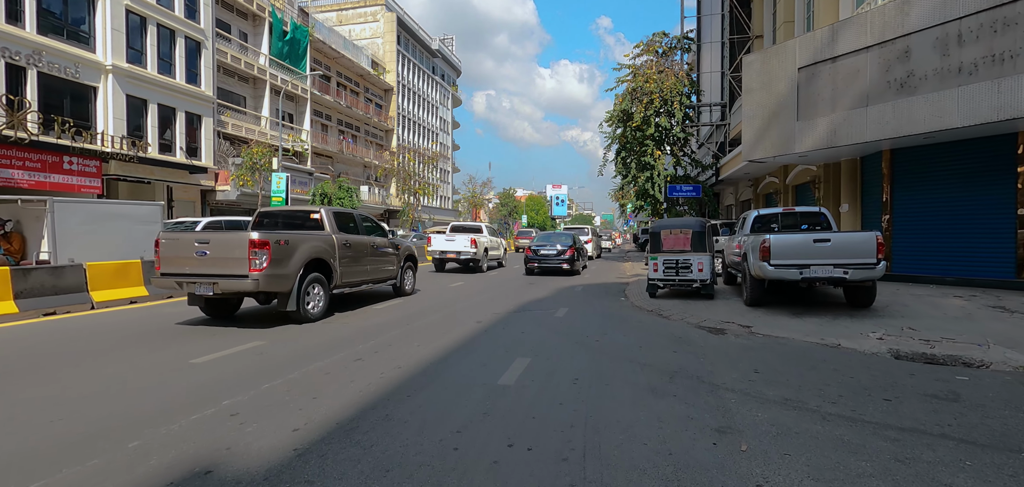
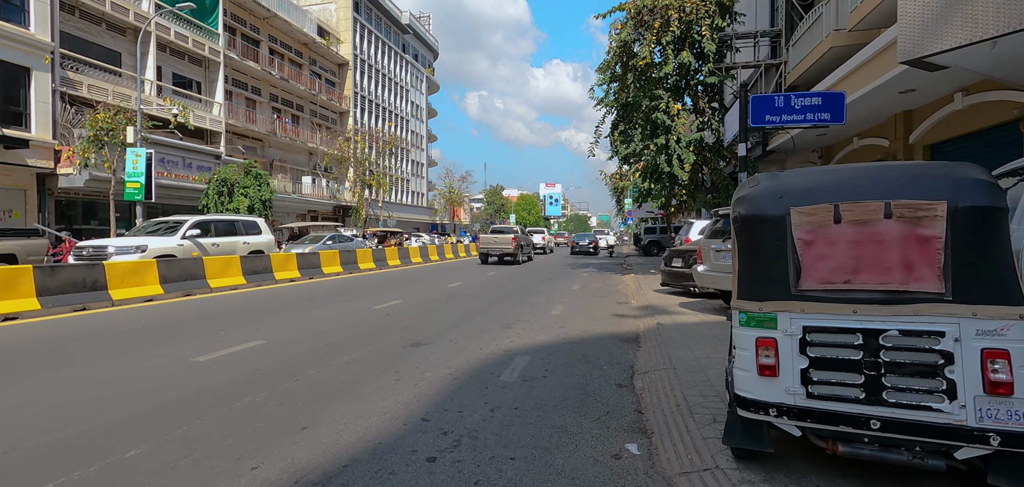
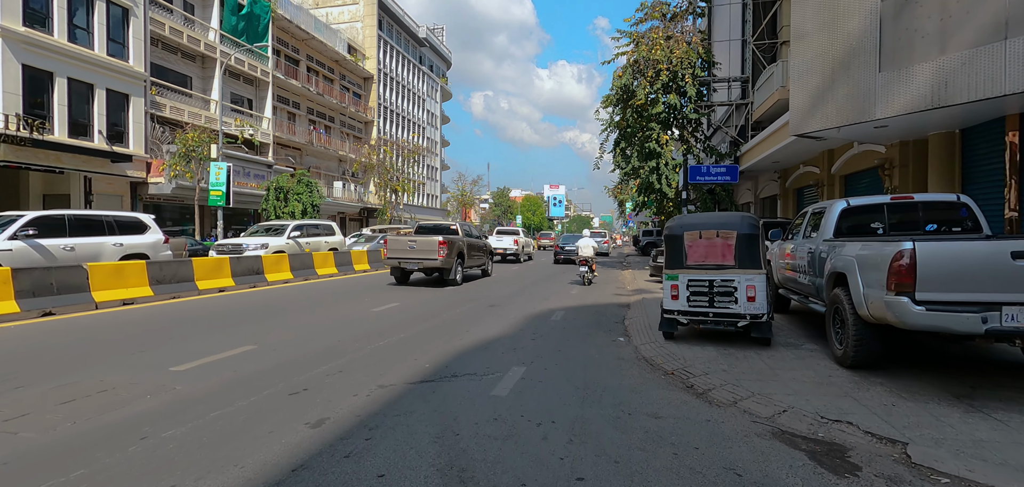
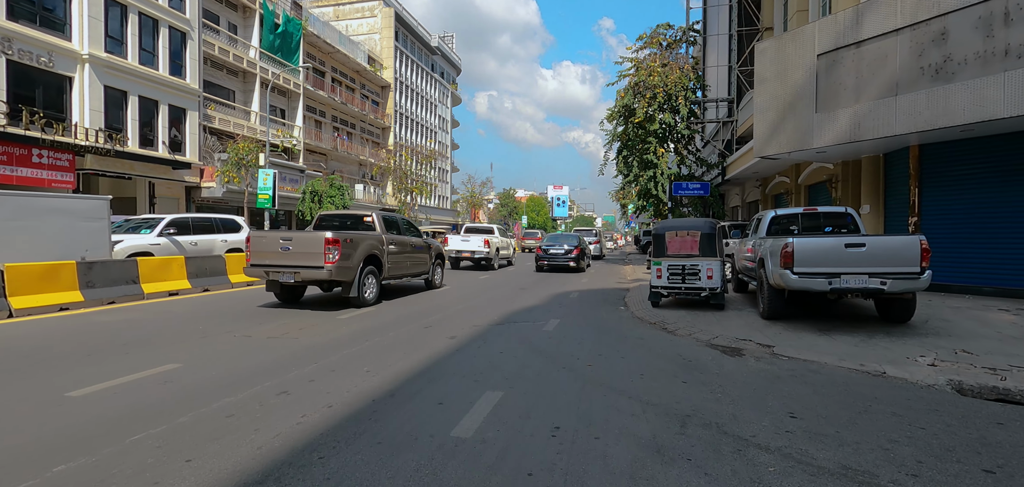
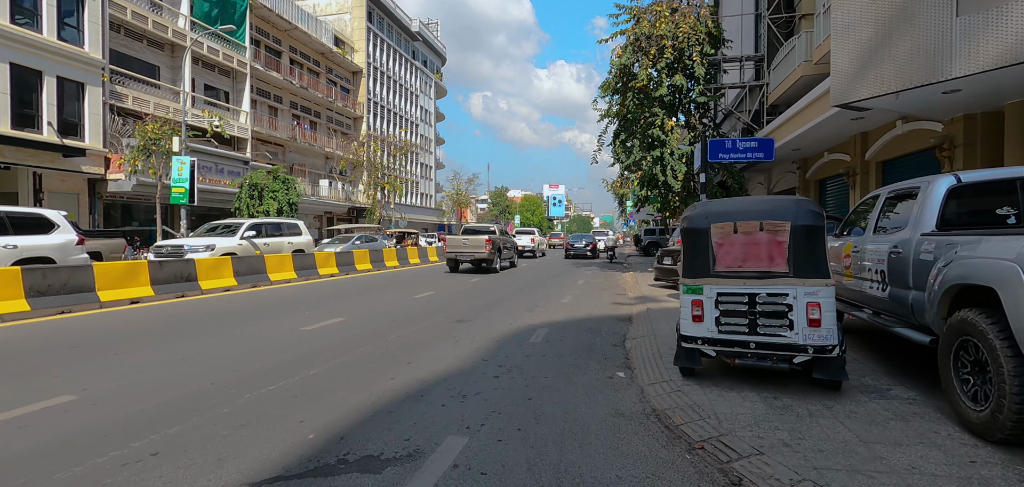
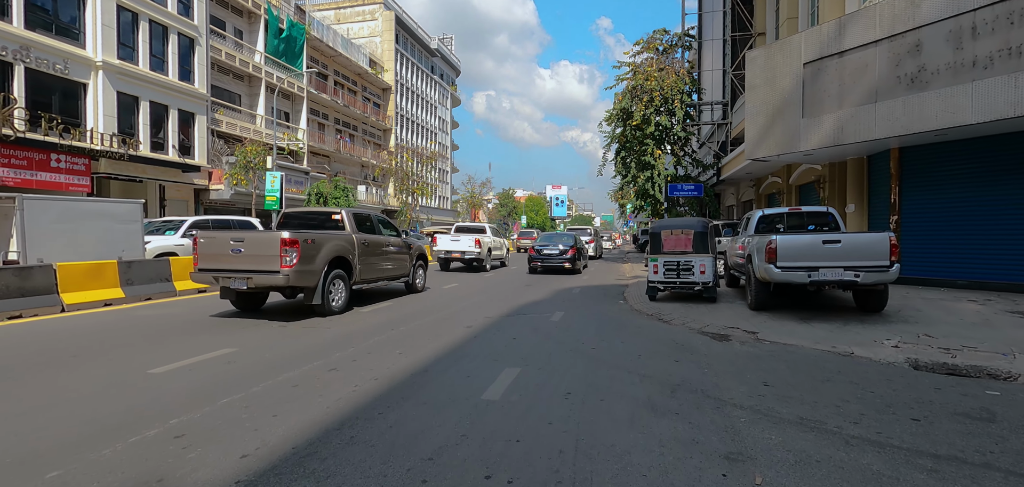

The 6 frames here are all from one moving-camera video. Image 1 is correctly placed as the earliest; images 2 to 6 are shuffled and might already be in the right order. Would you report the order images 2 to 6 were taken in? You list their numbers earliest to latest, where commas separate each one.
6, 4, 3, 5, 2
